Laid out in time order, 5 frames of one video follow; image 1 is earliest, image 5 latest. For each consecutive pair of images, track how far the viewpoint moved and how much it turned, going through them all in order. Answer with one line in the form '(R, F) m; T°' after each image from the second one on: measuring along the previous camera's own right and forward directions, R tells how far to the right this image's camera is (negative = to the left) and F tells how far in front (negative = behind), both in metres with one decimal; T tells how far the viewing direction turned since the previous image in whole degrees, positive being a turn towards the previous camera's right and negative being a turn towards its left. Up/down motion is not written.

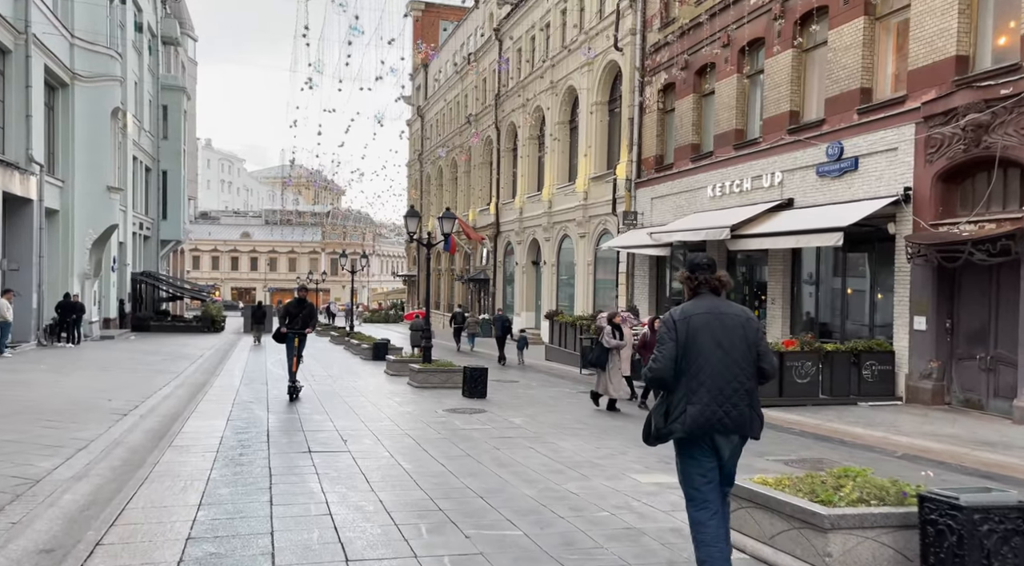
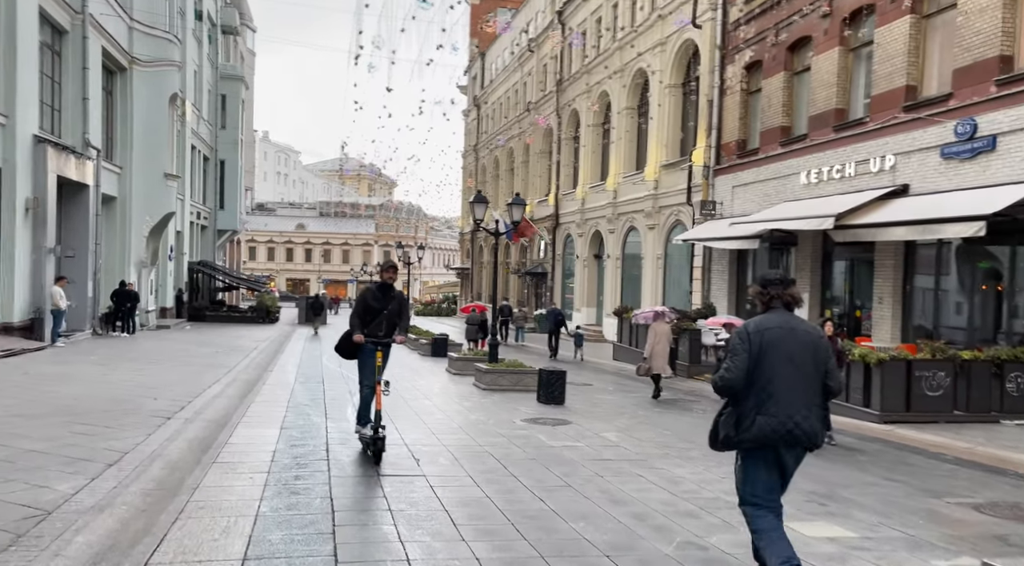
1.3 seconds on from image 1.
(-0.5, +1.5) m; -3°
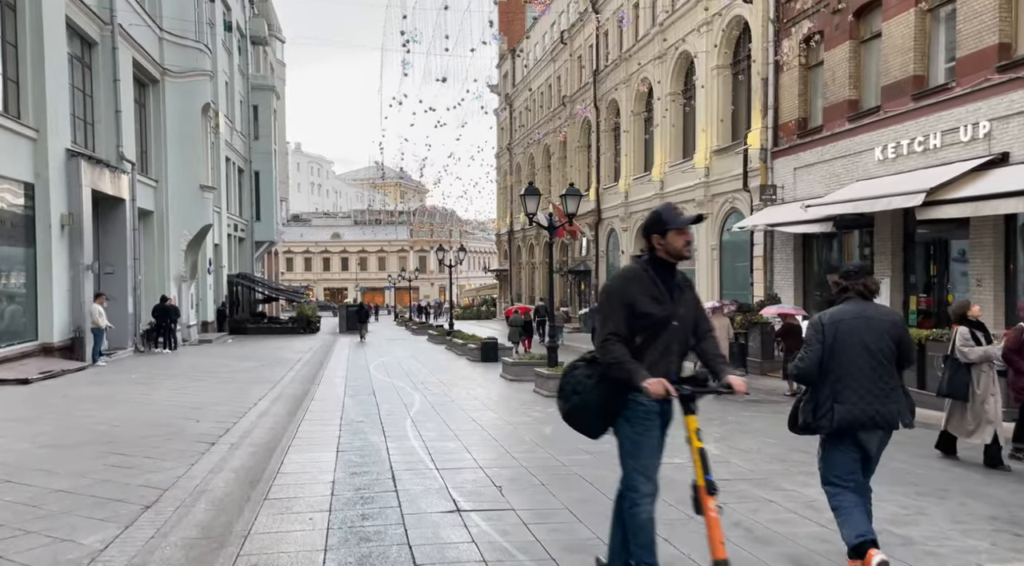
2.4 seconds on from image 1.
(-0.4, +1.1) m; -2°
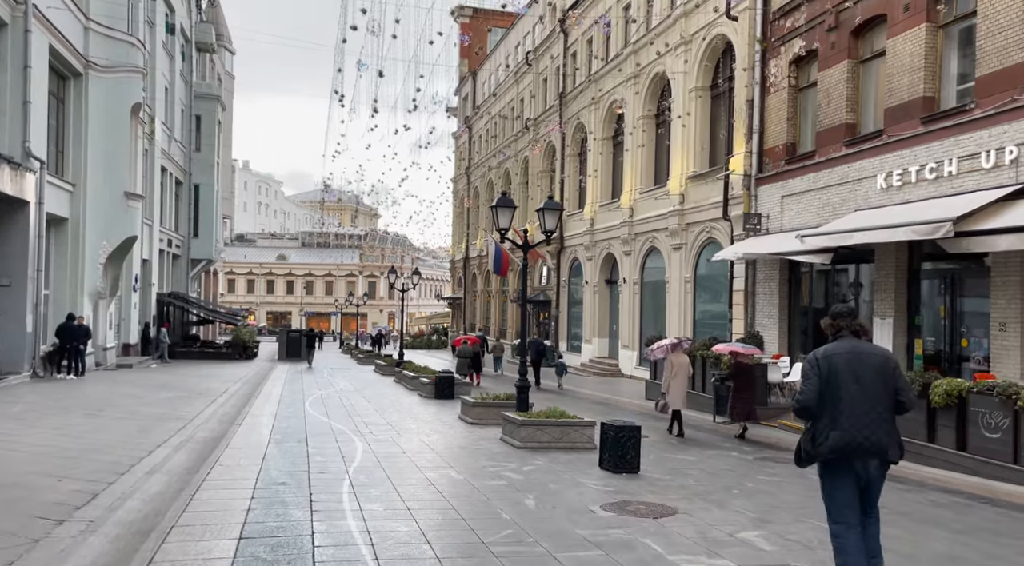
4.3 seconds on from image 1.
(-0.2, +2.2) m; +3°
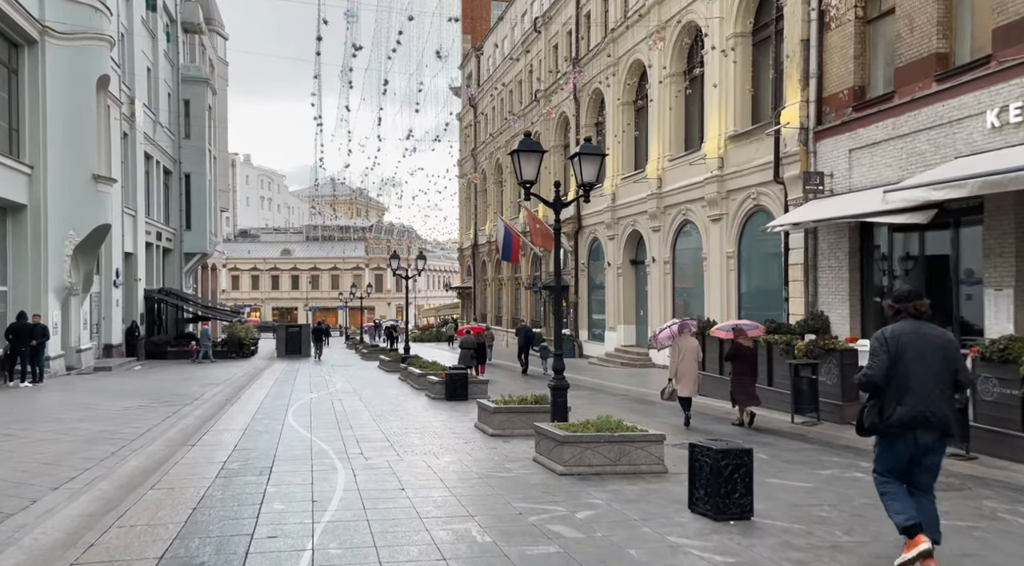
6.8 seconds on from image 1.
(-0.2, +3.0) m; -1°
